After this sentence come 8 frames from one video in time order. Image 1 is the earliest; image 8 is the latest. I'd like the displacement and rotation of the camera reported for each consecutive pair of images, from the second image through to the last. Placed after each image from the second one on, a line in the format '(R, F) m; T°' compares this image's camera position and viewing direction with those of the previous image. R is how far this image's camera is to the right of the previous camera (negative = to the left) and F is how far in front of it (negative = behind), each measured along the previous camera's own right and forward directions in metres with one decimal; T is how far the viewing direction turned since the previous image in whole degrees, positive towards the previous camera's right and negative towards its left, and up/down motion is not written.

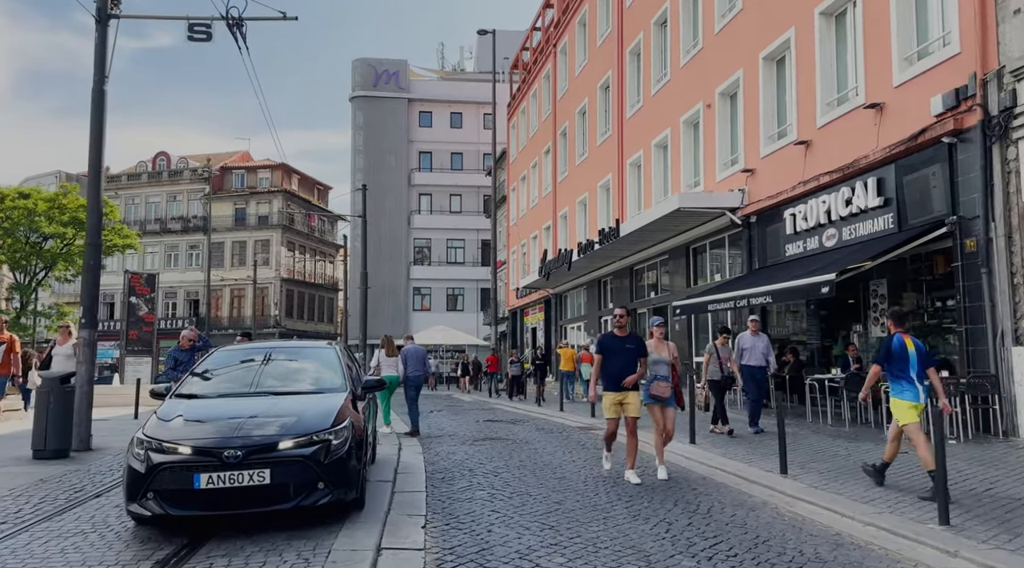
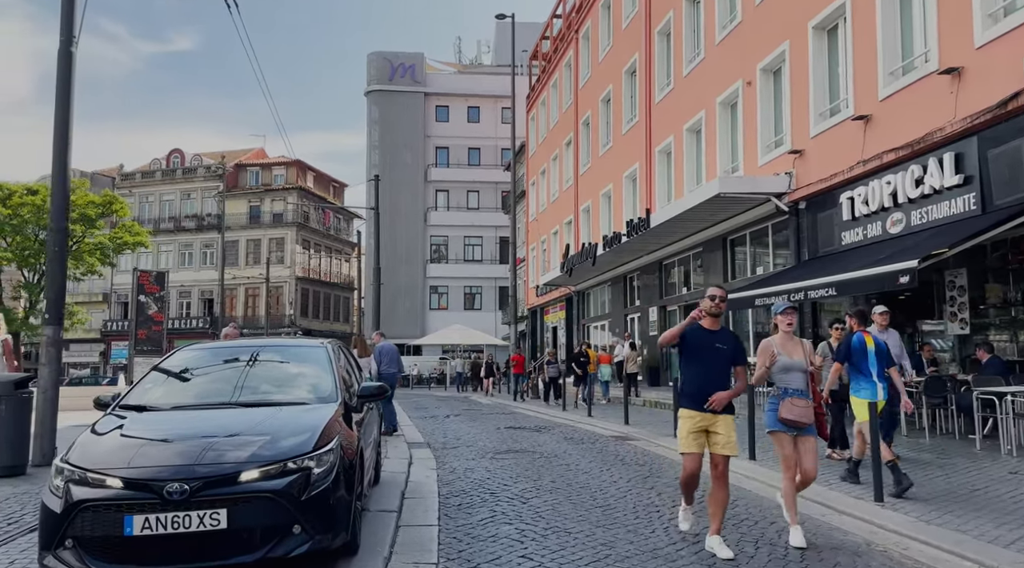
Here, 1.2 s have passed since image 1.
(-0.1, +1.5) m; -1°
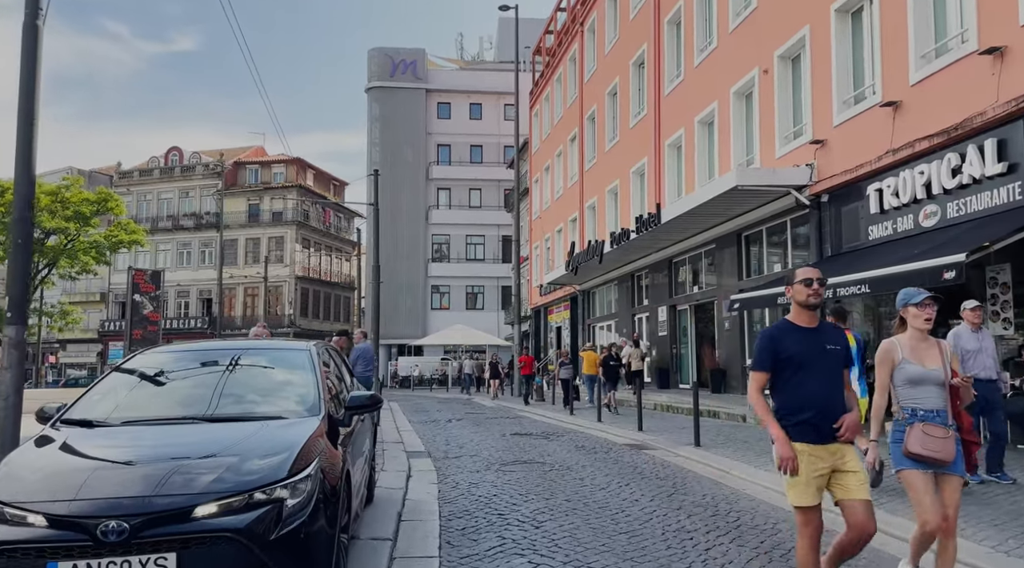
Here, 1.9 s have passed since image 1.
(-0.1, +0.8) m; 0°
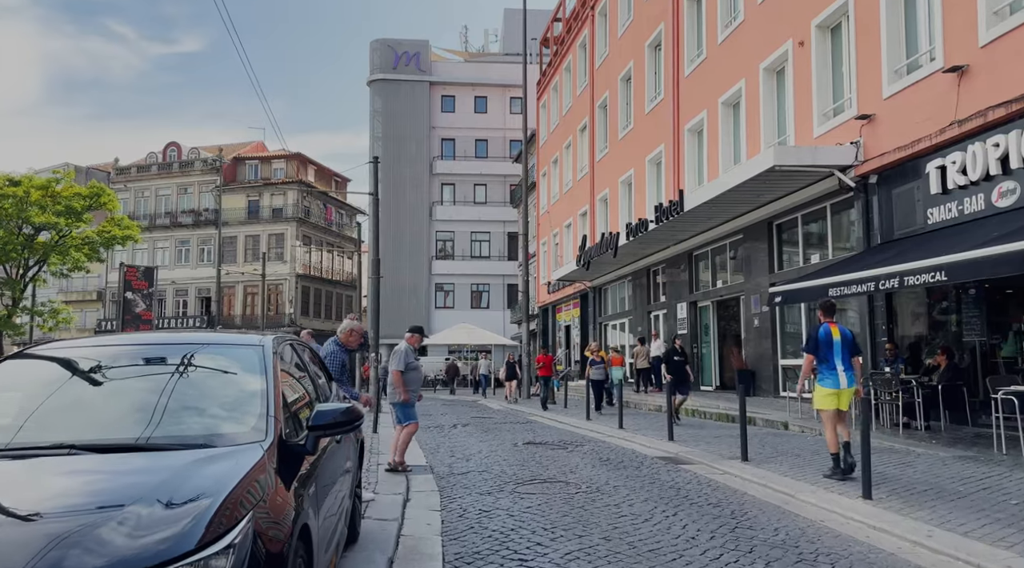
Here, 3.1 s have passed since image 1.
(-0.1, +1.5) m; 0°
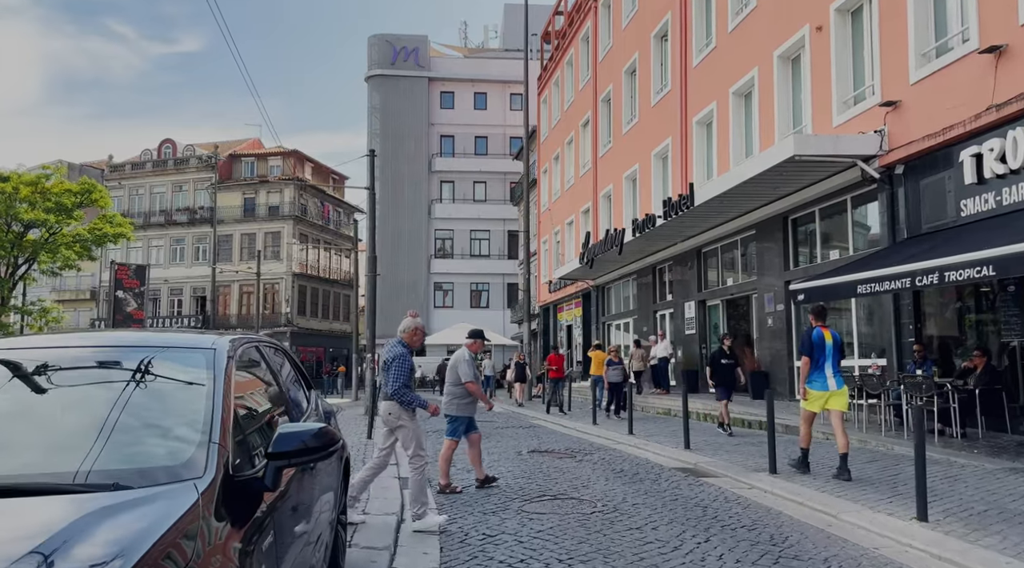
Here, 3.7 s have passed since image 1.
(-0.1, +0.8) m; 0°
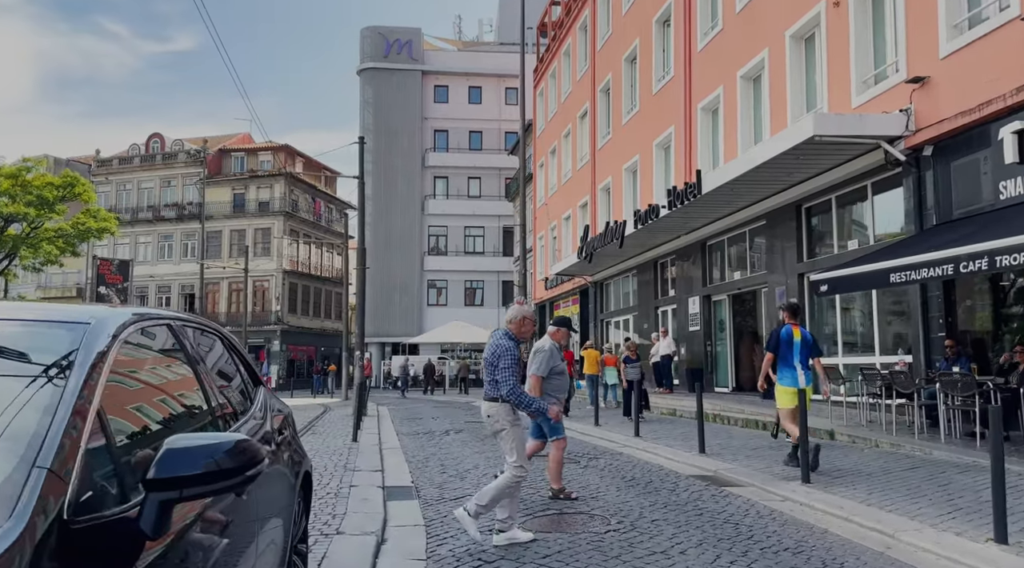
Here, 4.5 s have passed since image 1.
(0.0, +1.0) m; 0°
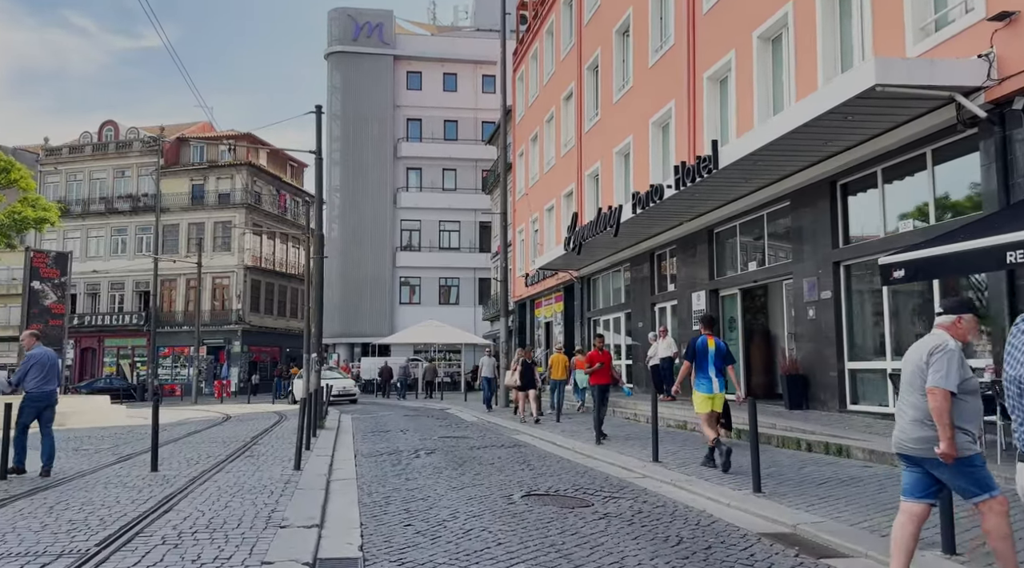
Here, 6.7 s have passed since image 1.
(-0.1, +2.5) m; +2°
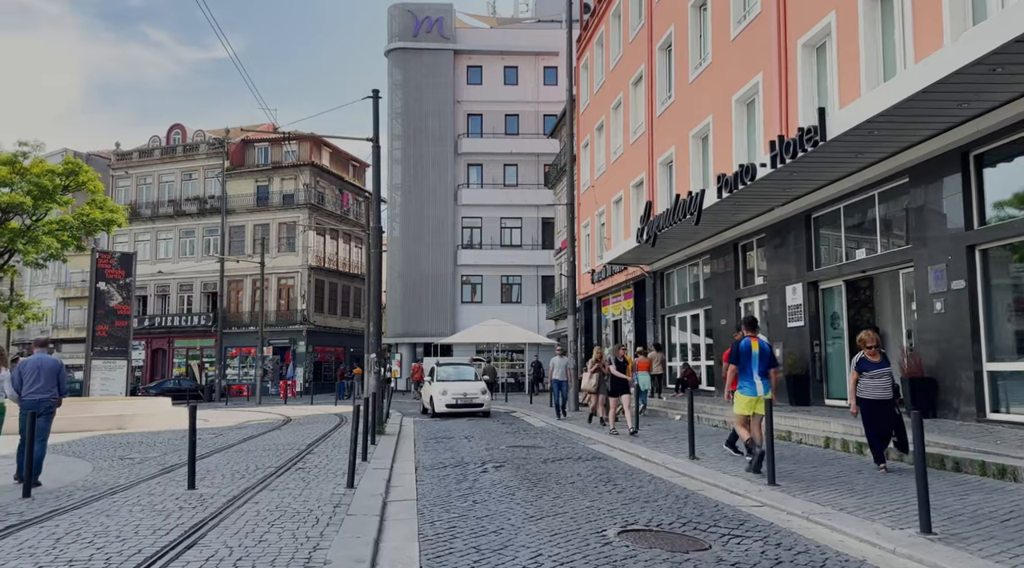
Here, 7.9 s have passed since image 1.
(-0.2, +1.4) m; -5°
